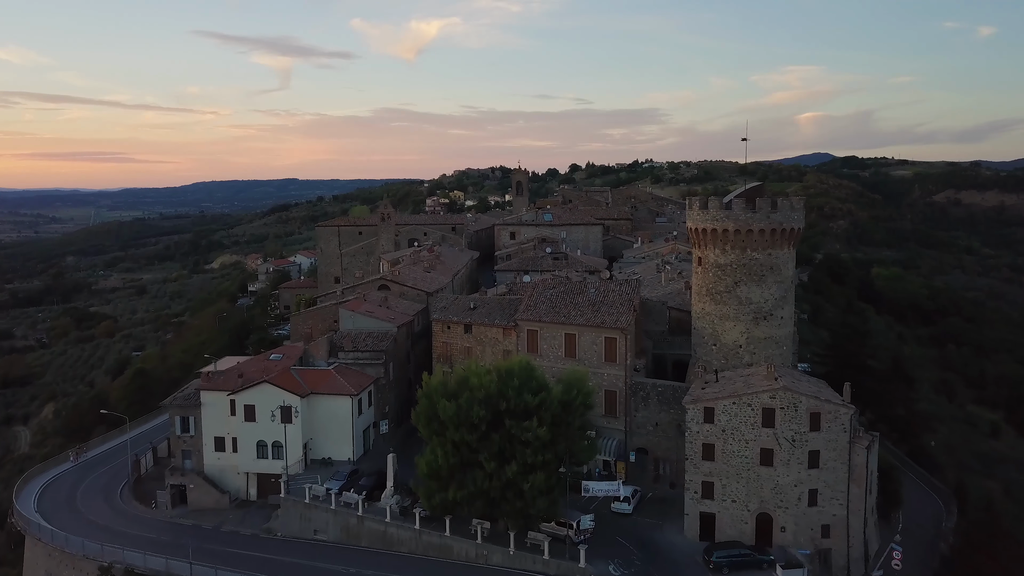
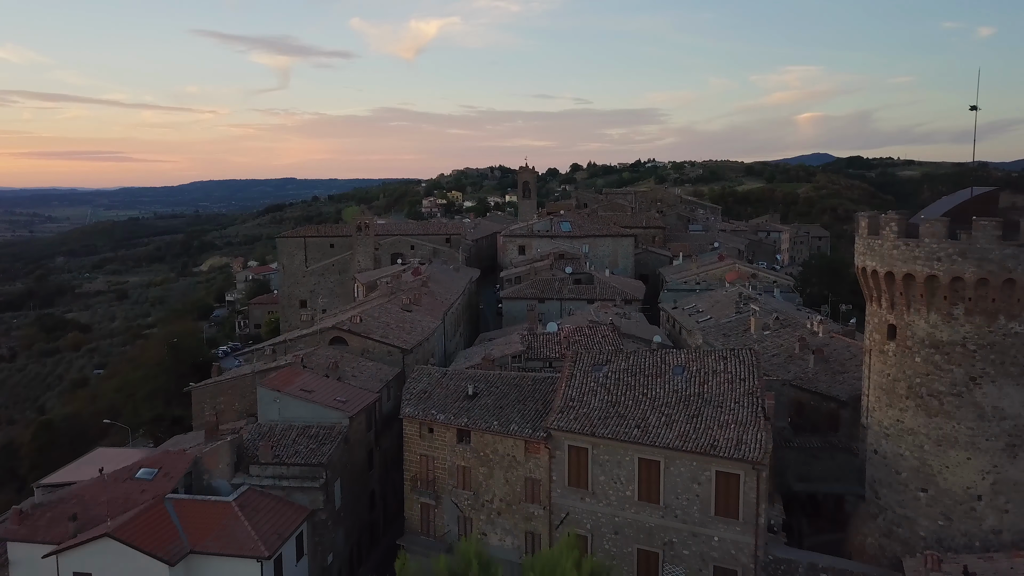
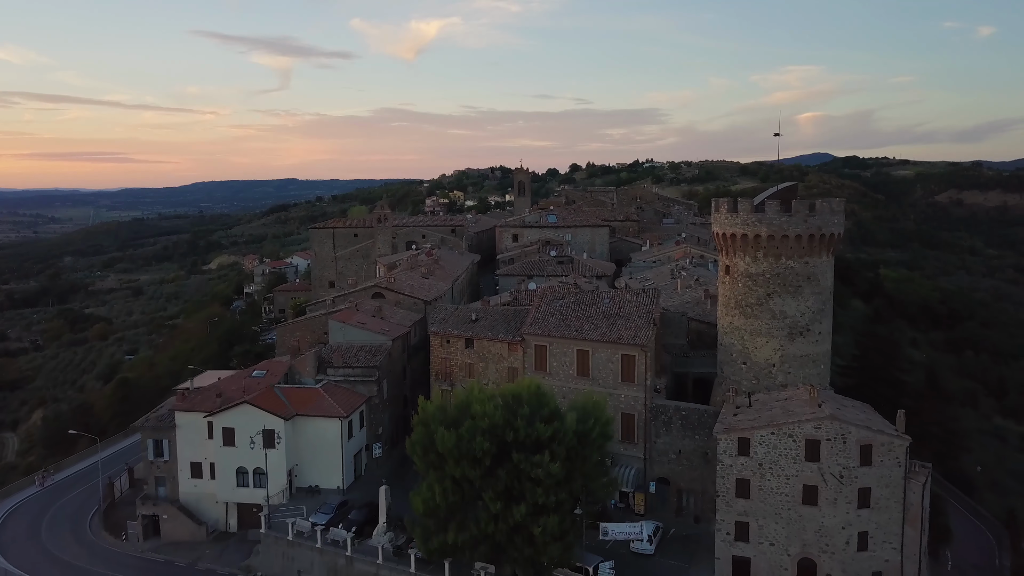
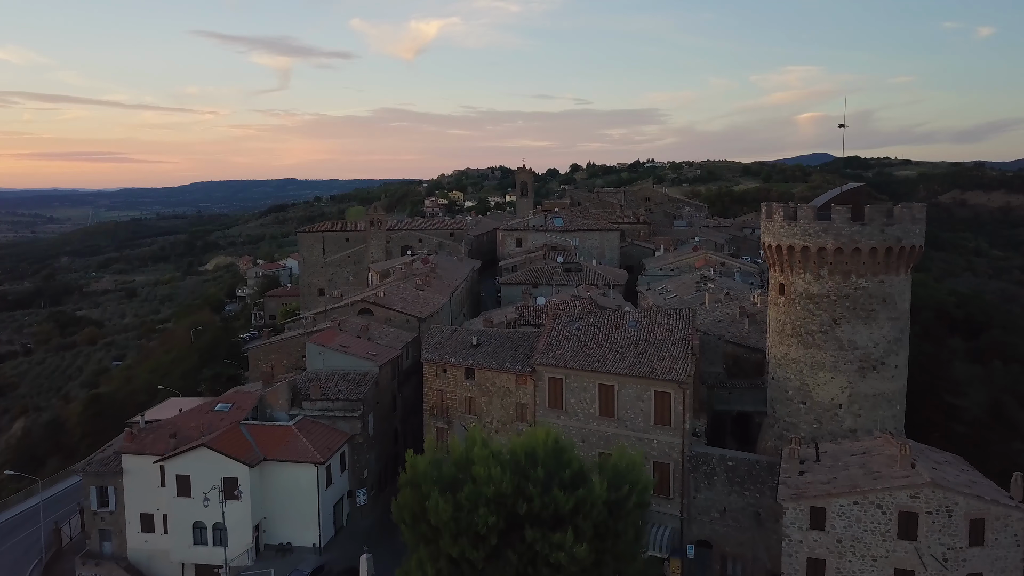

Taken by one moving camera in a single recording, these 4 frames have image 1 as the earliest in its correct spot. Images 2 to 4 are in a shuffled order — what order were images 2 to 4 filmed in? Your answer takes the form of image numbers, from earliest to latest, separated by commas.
3, 4, 2
